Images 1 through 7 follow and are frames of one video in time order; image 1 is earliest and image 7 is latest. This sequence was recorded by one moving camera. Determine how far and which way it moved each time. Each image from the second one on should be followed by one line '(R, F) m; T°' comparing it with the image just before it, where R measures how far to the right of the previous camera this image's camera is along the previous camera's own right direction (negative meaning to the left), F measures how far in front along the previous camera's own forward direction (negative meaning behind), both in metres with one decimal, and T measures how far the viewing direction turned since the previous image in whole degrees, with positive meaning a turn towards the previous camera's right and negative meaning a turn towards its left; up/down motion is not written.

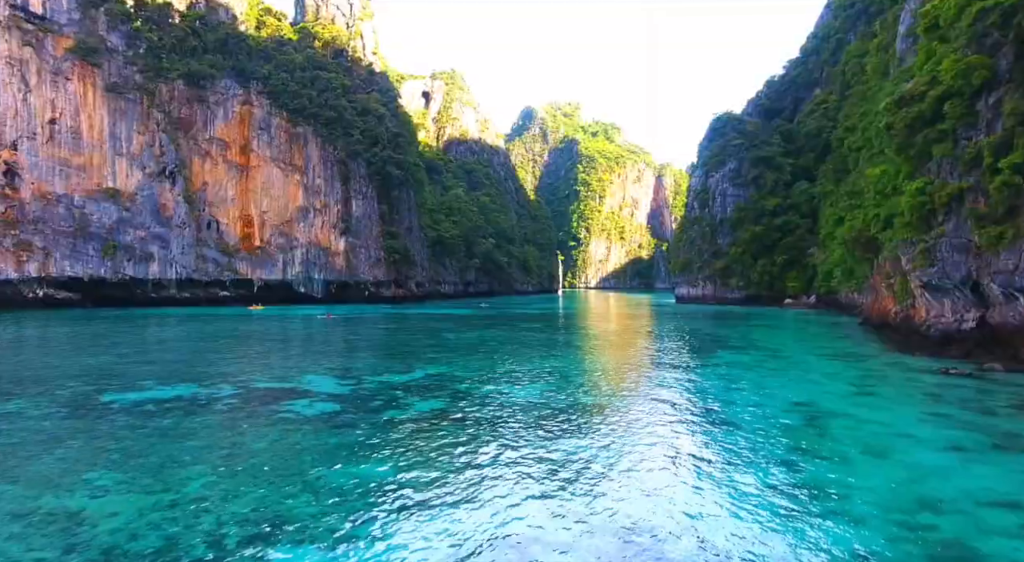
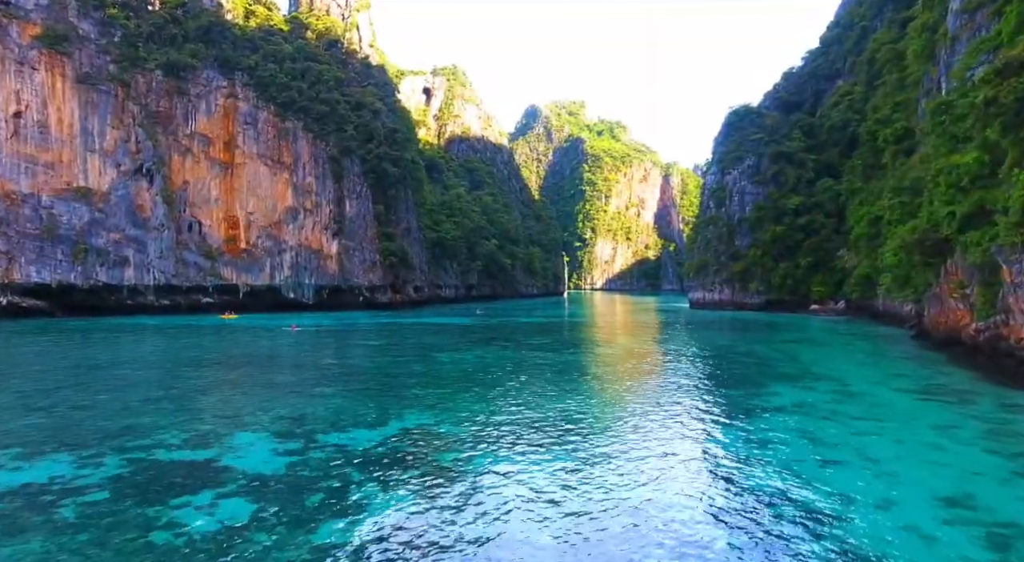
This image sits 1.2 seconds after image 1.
(0.0, +2.5) m; 0°
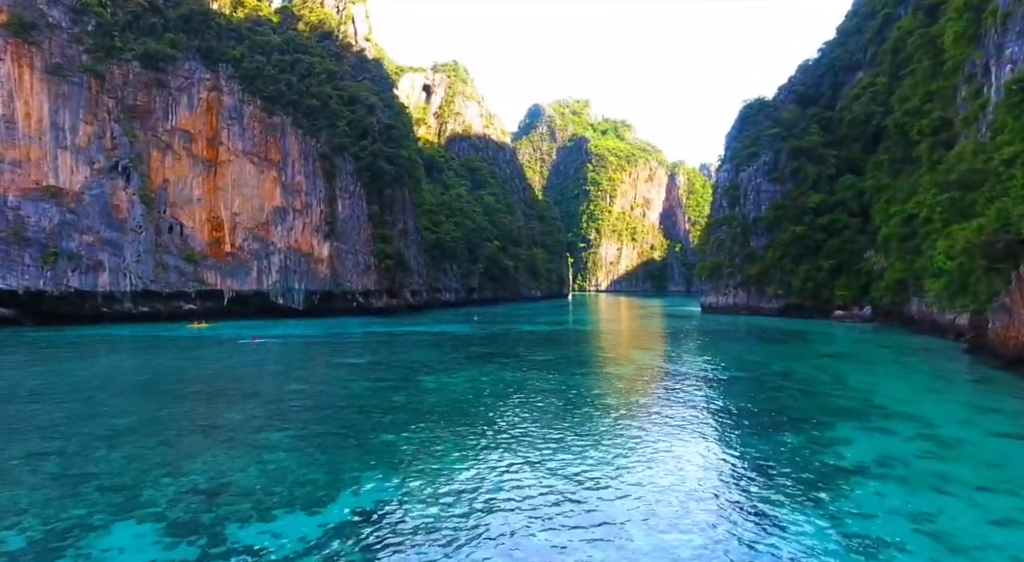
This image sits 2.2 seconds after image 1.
(+0.1, +2.1) m; 0°
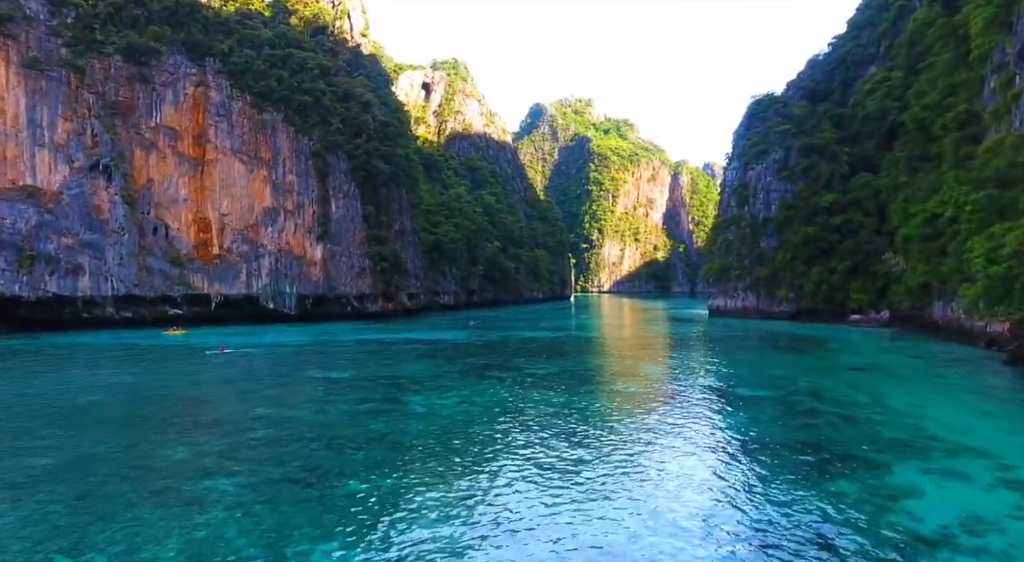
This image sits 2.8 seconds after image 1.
(+0.1, +1.4) m; 0°
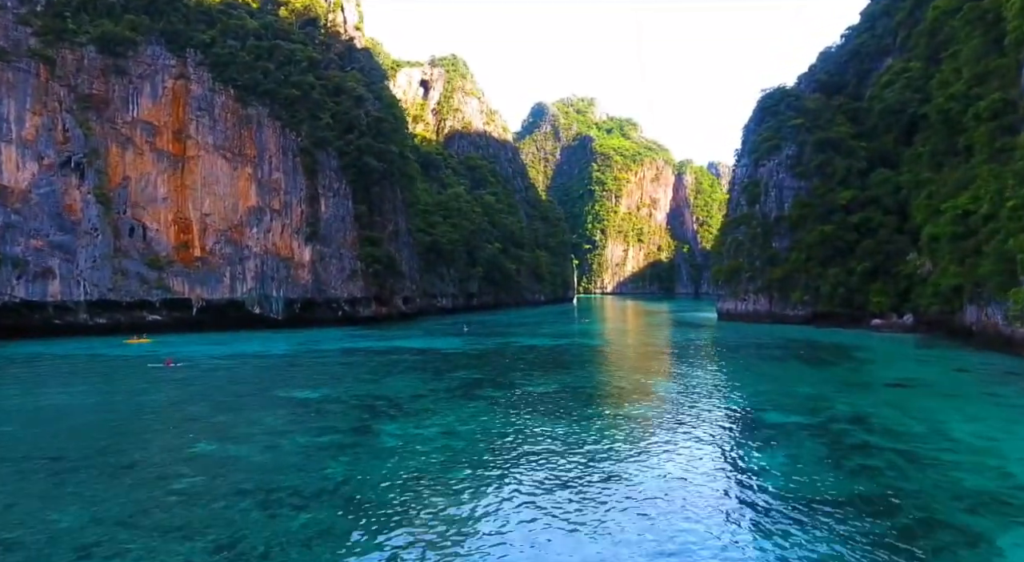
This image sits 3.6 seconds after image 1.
(+0.2, +1.7) m; 0°
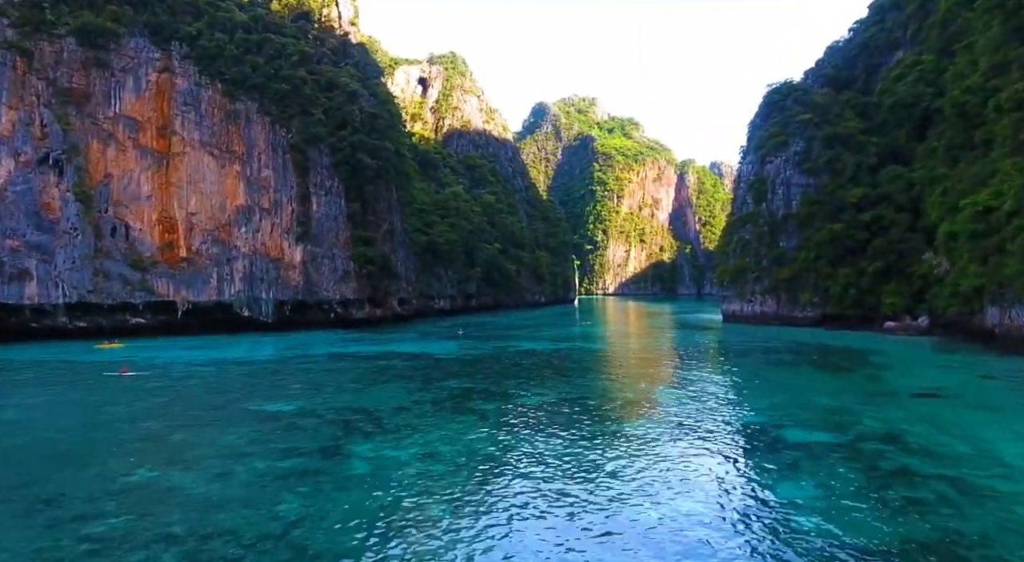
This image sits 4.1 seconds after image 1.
(+0.2, +1.1) m; 0°
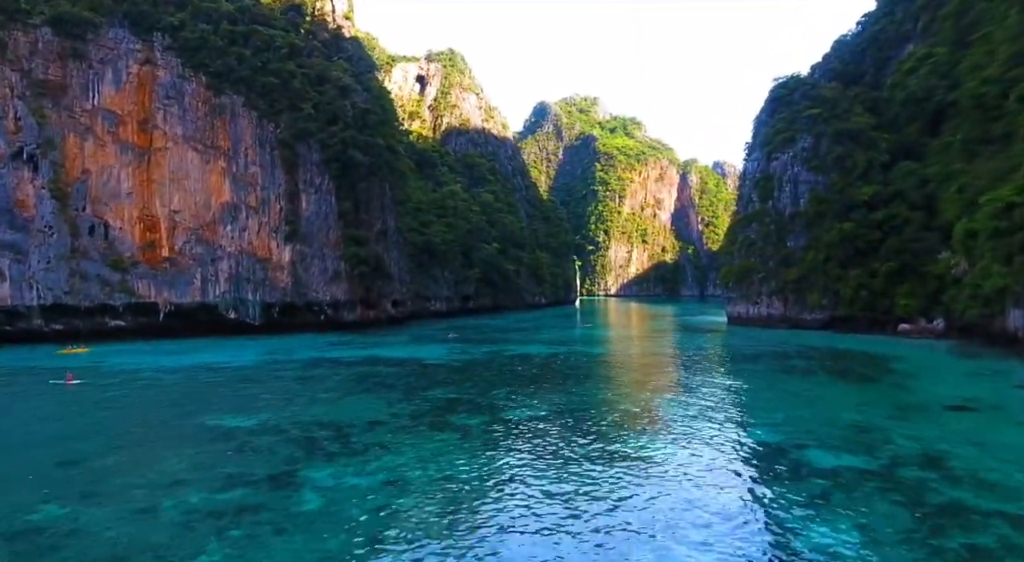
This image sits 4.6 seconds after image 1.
(+0.2, +1.2) m; 0°
